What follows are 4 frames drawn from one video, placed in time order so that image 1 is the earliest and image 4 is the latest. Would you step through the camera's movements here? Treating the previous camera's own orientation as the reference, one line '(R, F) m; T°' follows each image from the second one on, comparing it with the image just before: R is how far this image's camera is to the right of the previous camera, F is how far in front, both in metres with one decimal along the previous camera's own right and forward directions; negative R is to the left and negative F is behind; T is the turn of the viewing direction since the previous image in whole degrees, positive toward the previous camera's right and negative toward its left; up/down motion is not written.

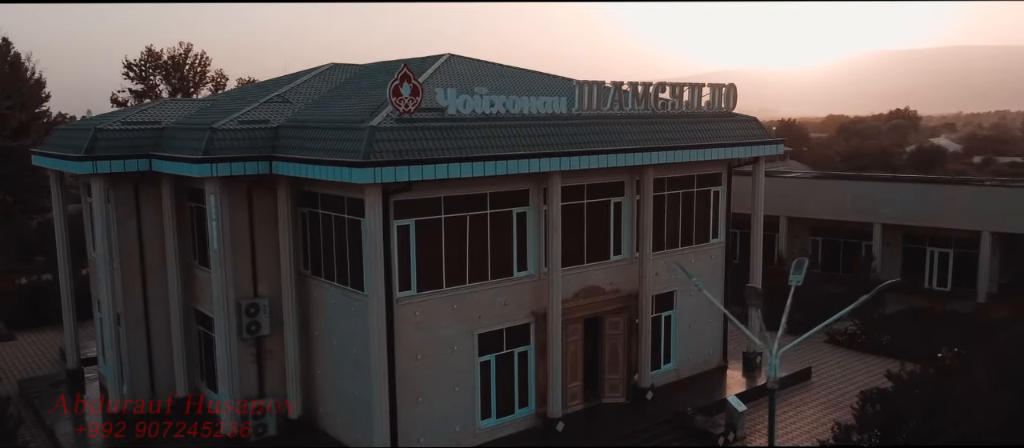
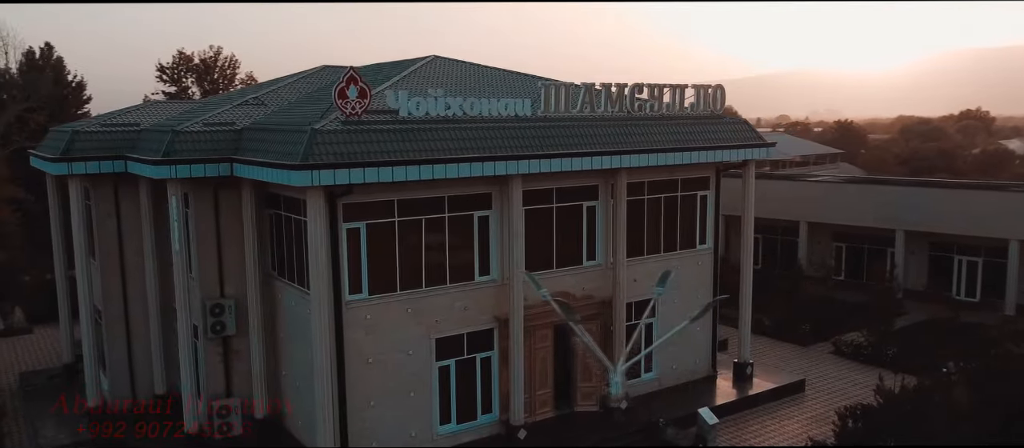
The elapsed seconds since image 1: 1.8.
(+1.9, +0.3) m; -4°
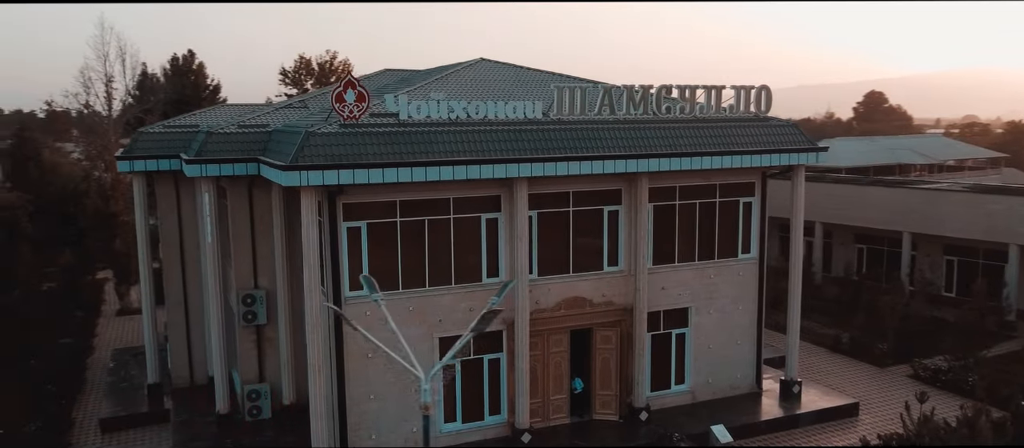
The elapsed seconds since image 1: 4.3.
(+2.7, +0.3) m; -10°
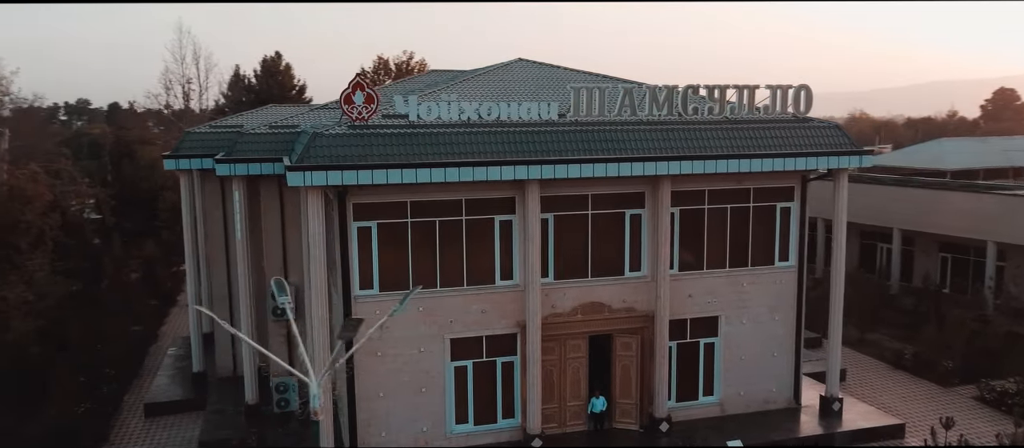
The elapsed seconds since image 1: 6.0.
(+1.6, +0.2) m; -7°
